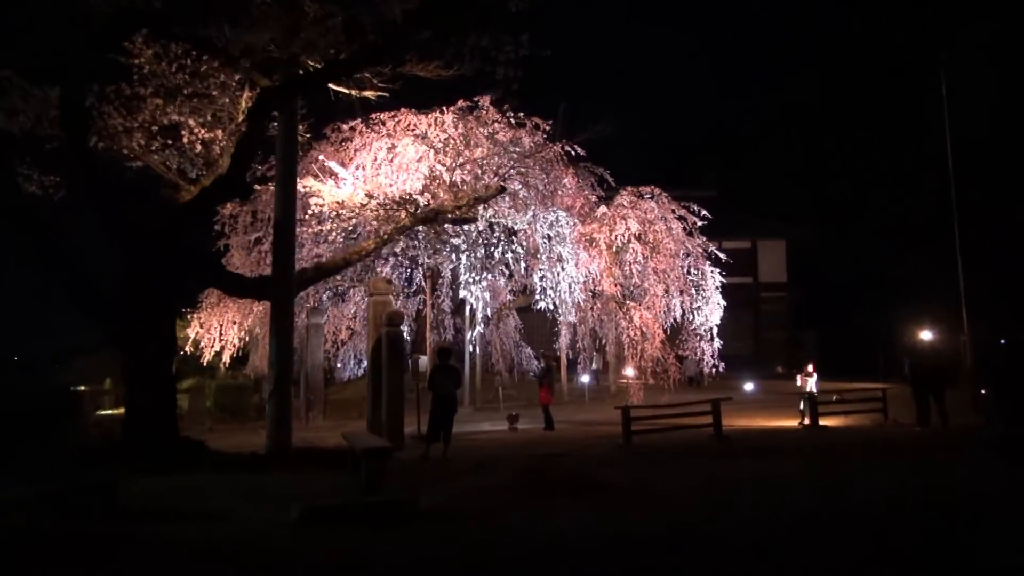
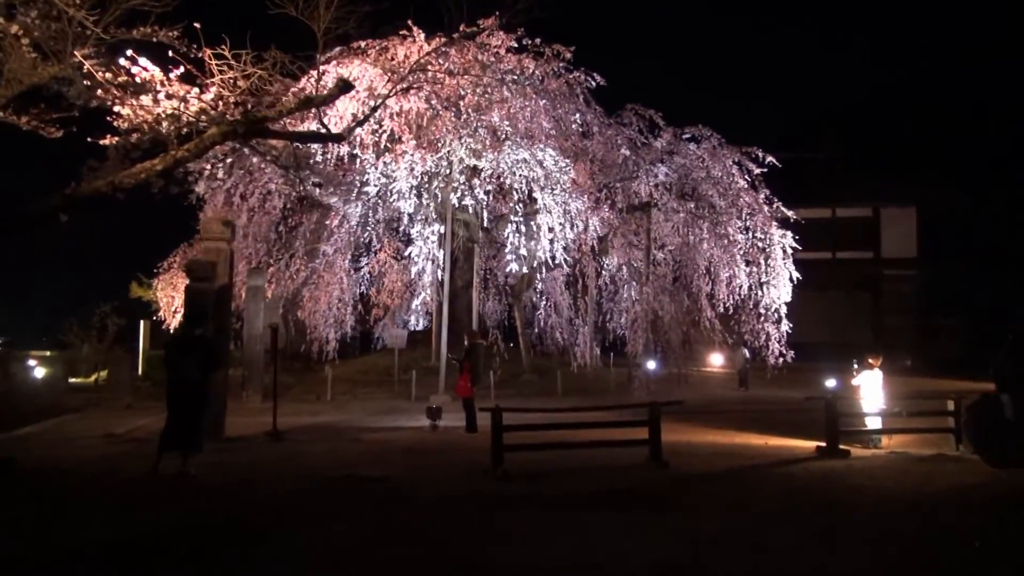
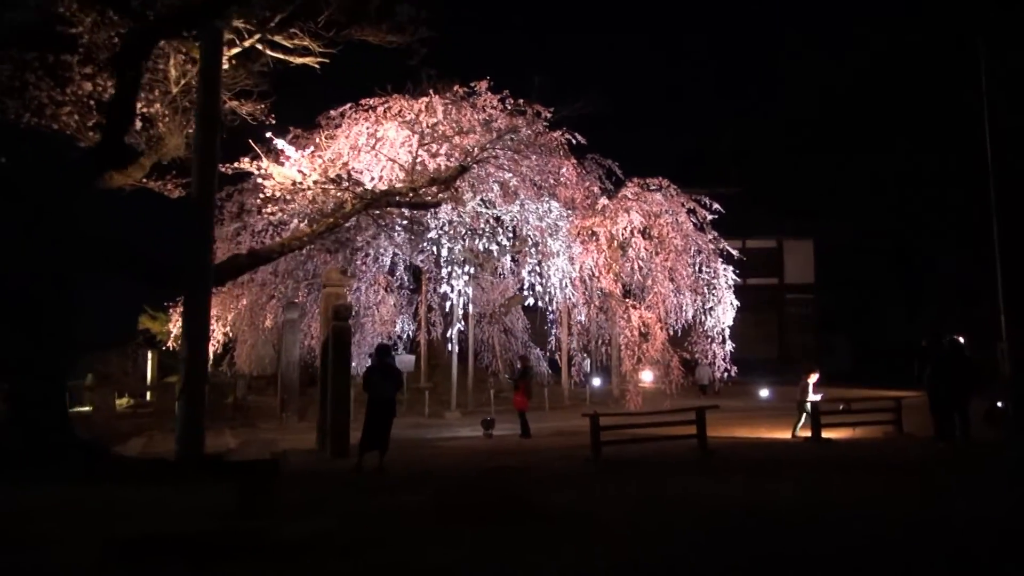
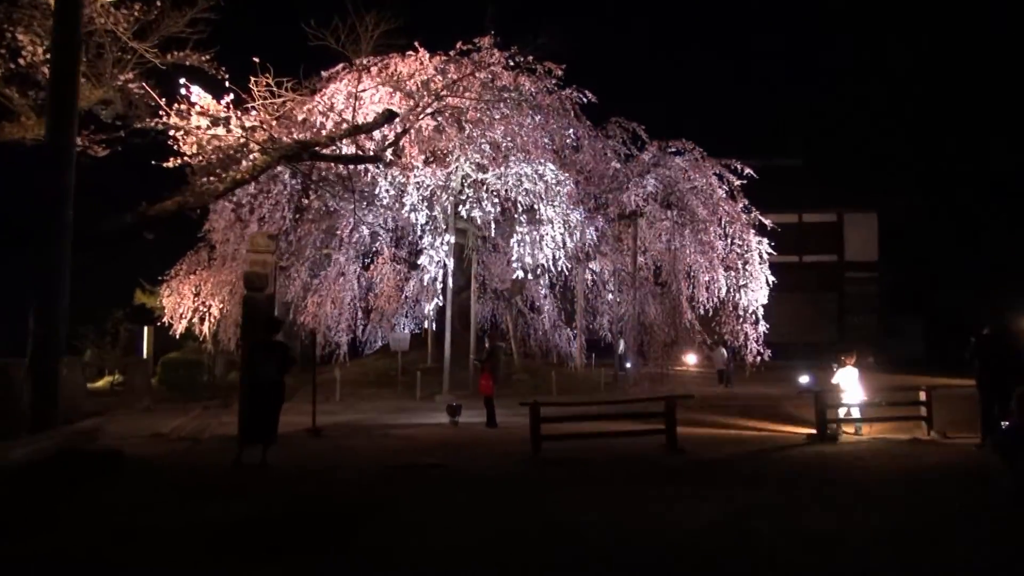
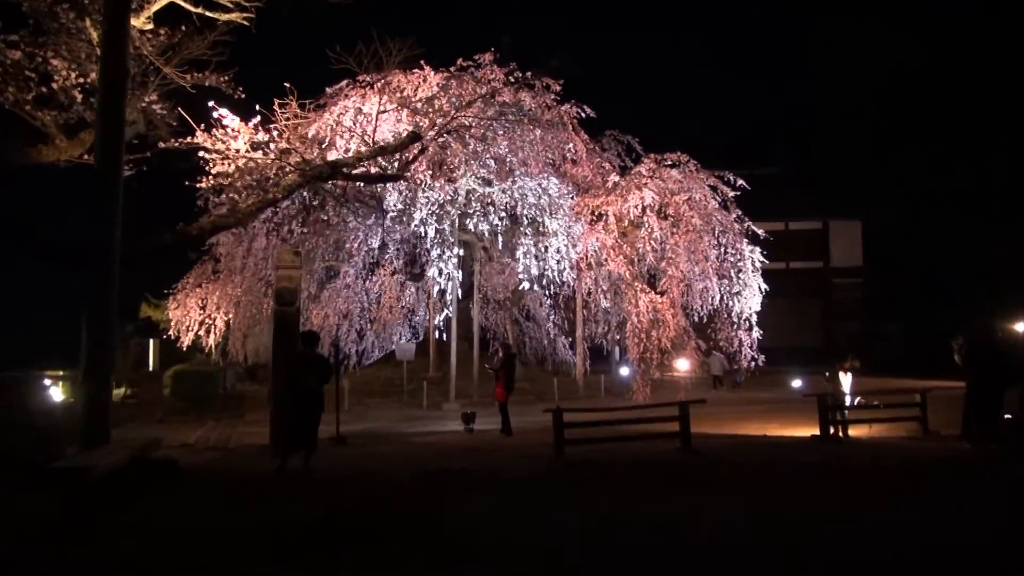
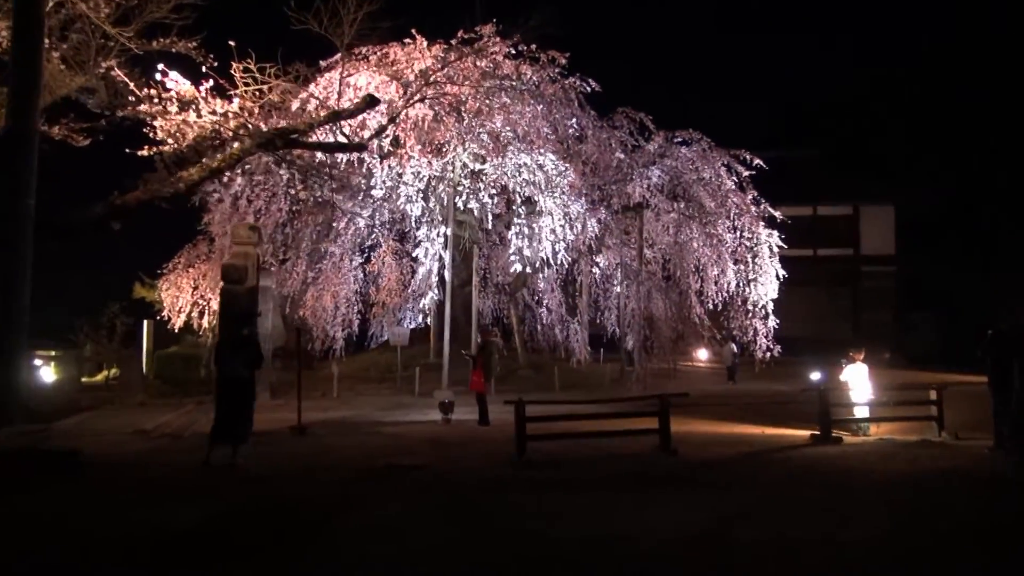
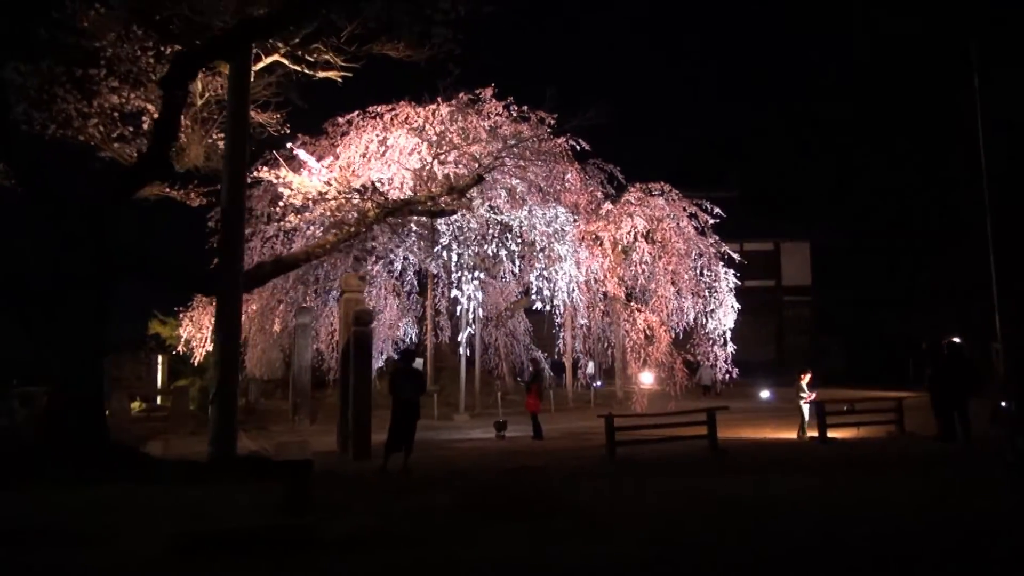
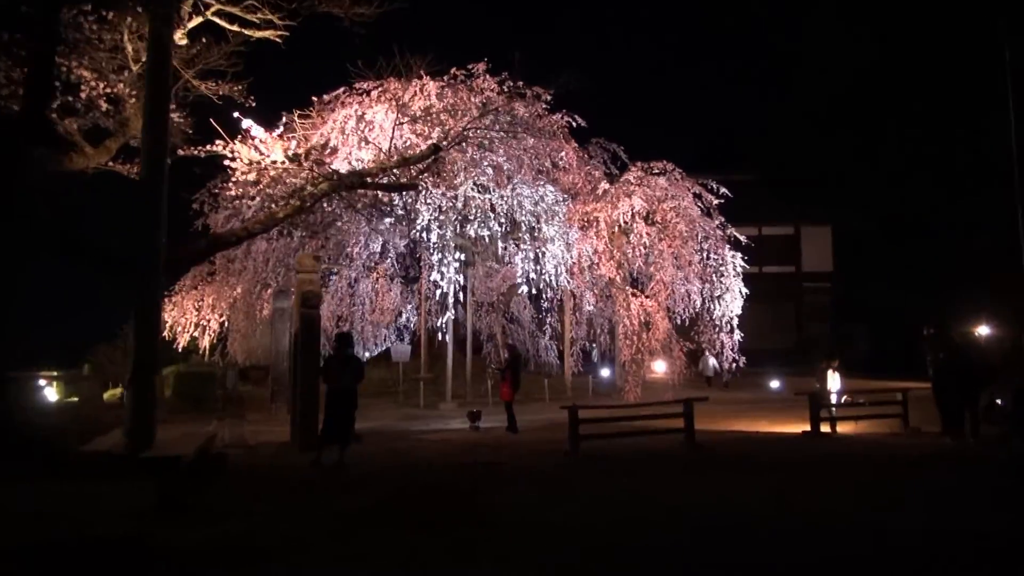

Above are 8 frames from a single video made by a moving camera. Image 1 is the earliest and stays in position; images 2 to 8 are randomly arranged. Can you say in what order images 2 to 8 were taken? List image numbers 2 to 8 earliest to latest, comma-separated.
7, 3, 8, 5, 4, 6, 2
